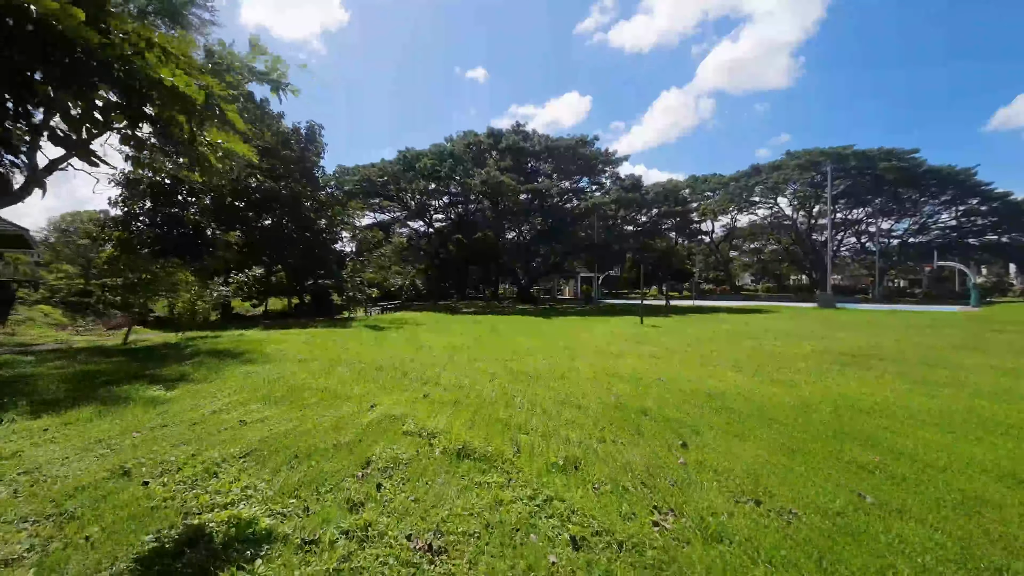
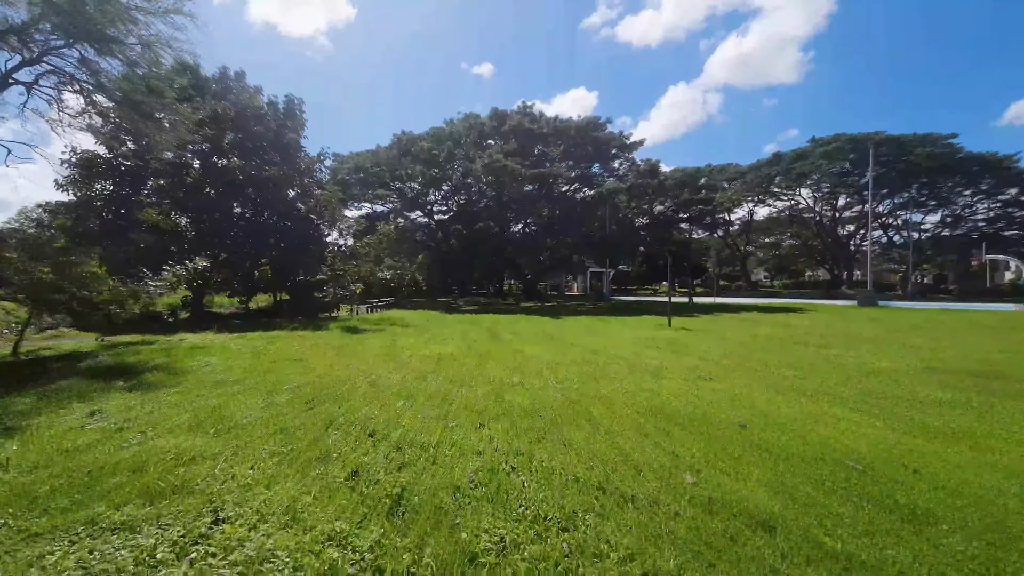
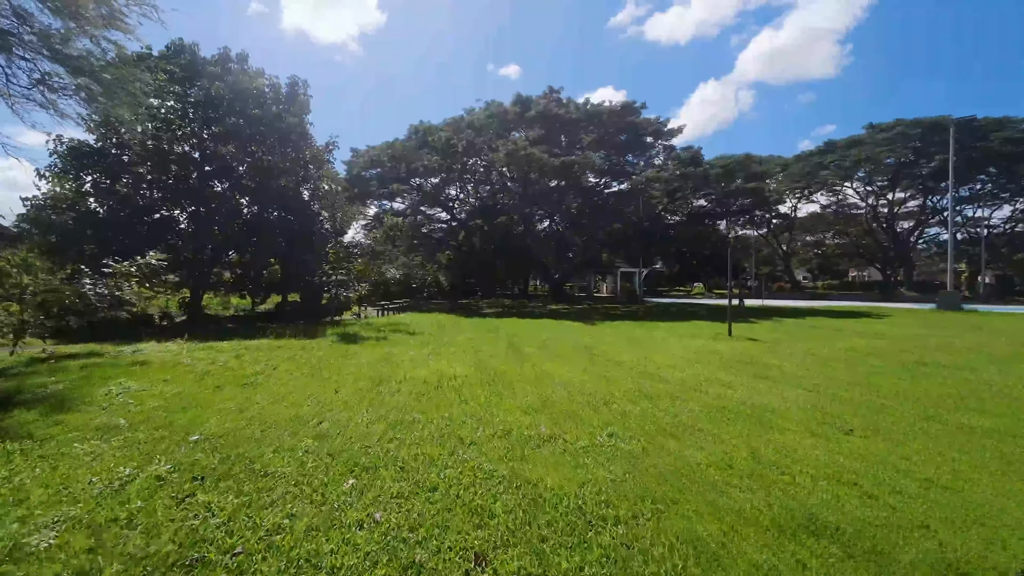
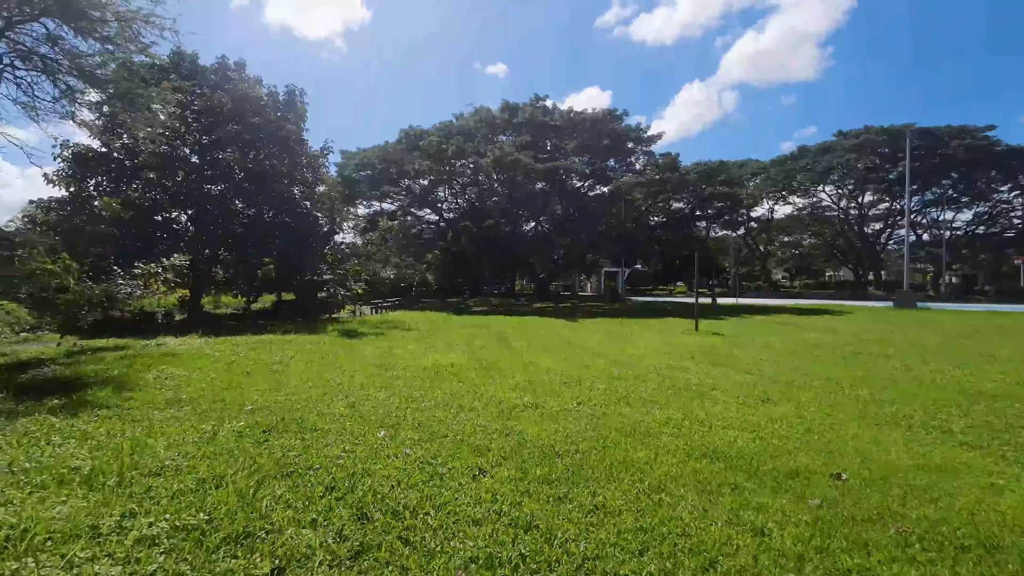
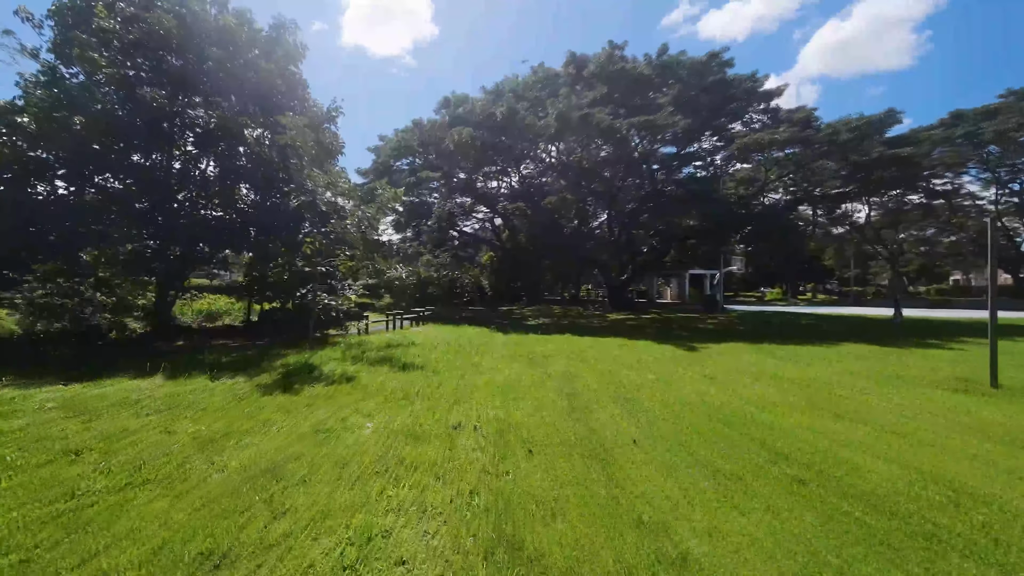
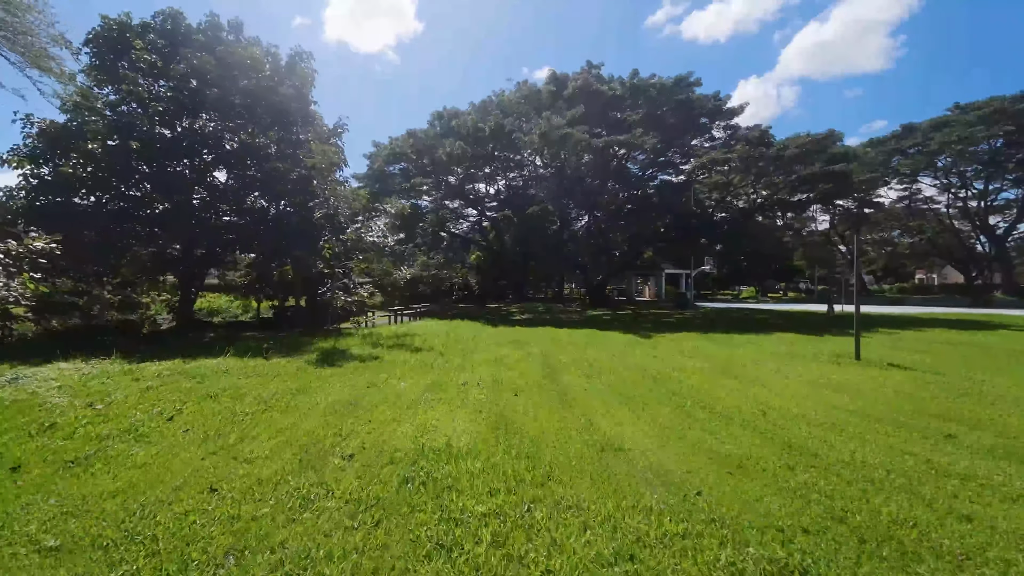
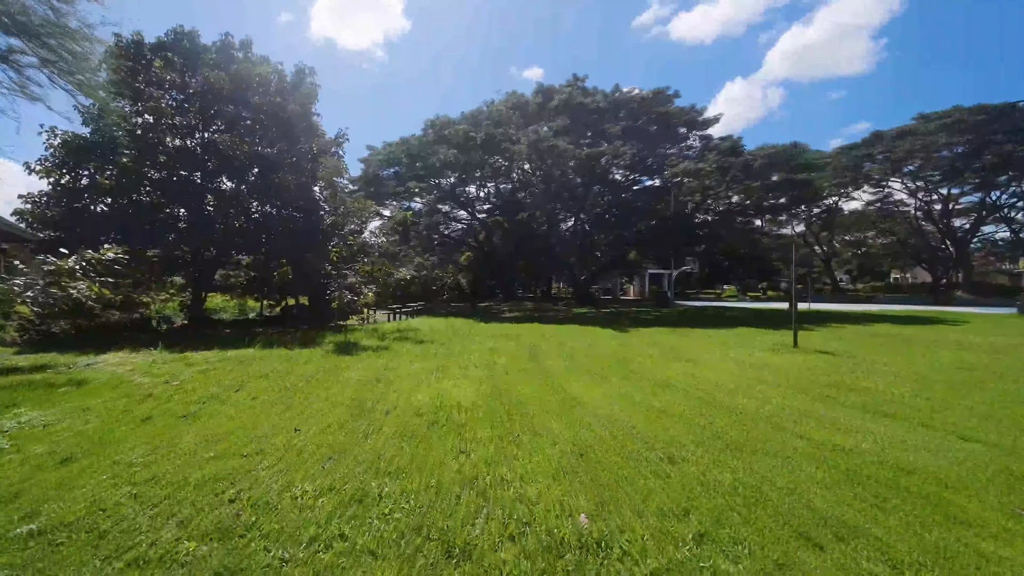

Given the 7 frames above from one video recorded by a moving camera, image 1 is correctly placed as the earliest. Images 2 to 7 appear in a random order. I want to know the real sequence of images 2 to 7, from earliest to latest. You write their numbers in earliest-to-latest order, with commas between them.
2, 4, 3, 7, 6, 5
